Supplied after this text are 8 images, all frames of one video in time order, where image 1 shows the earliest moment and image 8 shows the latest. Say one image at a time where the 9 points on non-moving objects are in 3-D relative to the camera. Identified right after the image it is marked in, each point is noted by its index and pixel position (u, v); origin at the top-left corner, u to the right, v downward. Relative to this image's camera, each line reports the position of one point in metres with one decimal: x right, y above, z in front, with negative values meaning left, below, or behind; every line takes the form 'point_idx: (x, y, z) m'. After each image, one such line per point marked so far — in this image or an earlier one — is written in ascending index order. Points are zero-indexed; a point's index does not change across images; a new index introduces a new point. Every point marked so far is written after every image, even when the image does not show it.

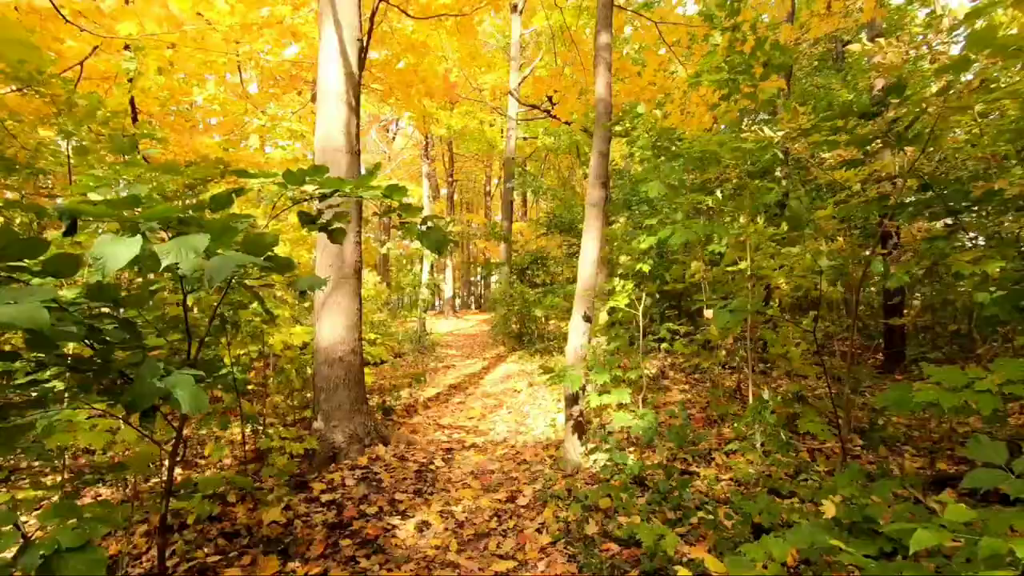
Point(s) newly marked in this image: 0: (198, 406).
0: (-1.0, -0.4, +1.6) m
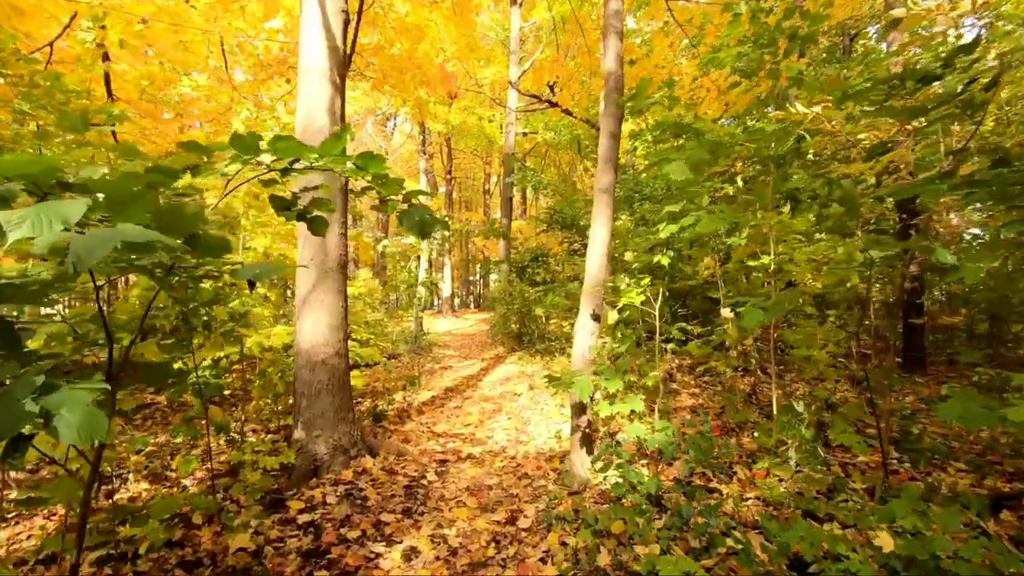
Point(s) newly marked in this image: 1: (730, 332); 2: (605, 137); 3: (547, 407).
0: (-1.0, -0.3, +1.2) m
1: (+2.0, -0.4, +4.8) m
2: (+0.6, +1.0, +3.6) m
3: (+0.4, -1.4, +6.1) m
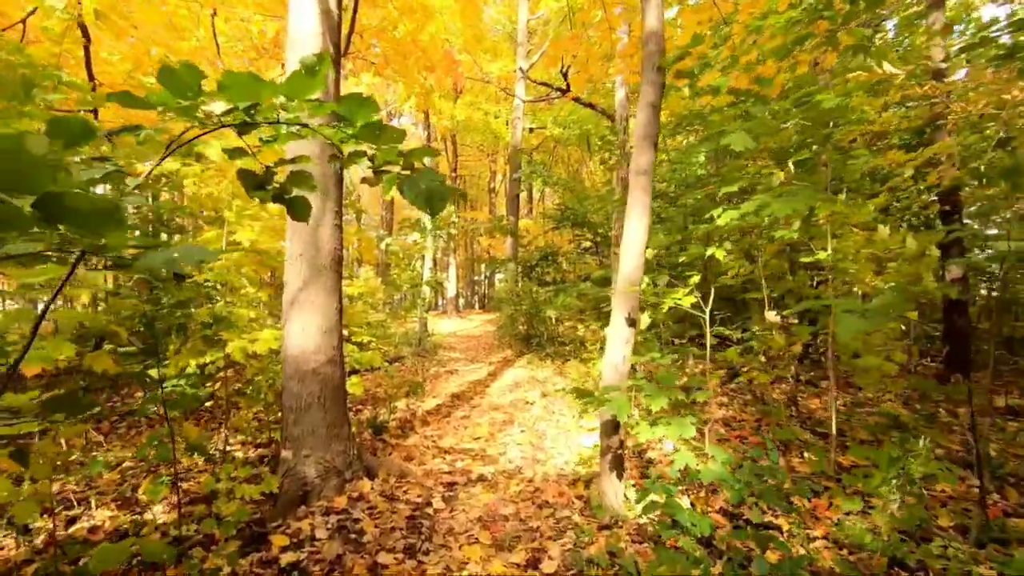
0: (-0.9, -0.3, +0.7) m
1: (+2.1, -0.4, +4.2) m
2: (+0.8, +1.0, +3.1) m
3: (+0.5, -1.4, +5.5) m
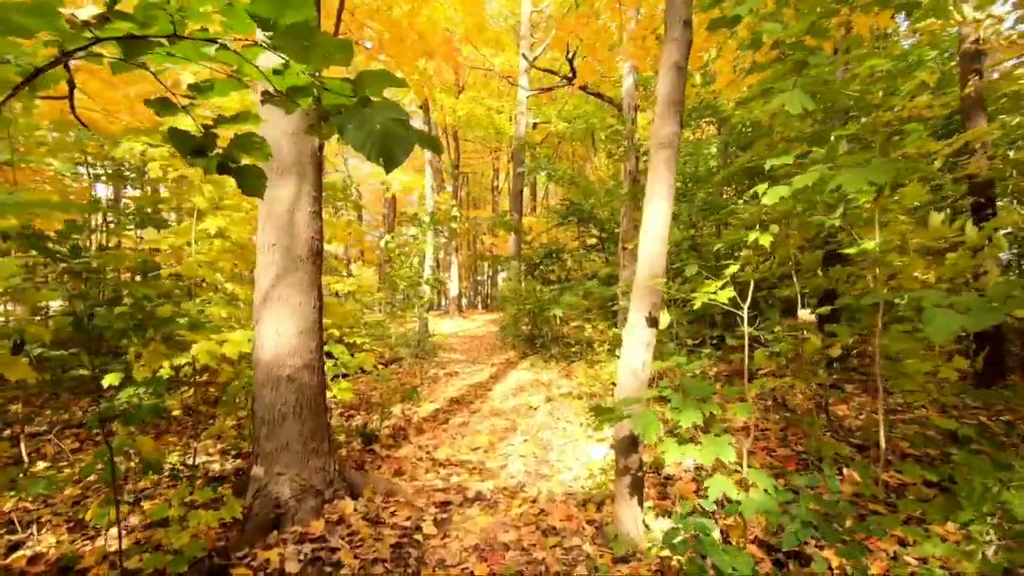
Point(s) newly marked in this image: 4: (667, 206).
0: (-0.9, -0.3, +0.2) m
1: (+2.1, -0.4, +3.8) m
2: (+0.8, +1.1, +2.6) m
3: (+0.6, -1.4, +5.1) m
4: (+0.8, +0.4, +2.7) m
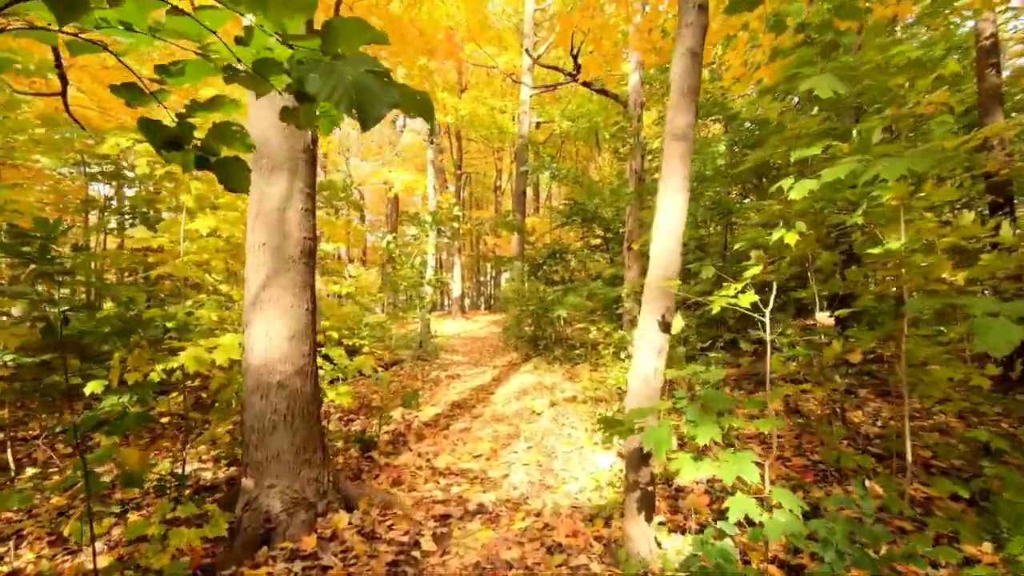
0: (-0.9, -0.3, +0.1) m
1: (+2.2, -0.4, +3.6) m
2: (+0.8, +1.1, +2.4) m
3: (+0.6, -1.4, +4.9) m
4: (+0.8, +0.4, +2.5) m
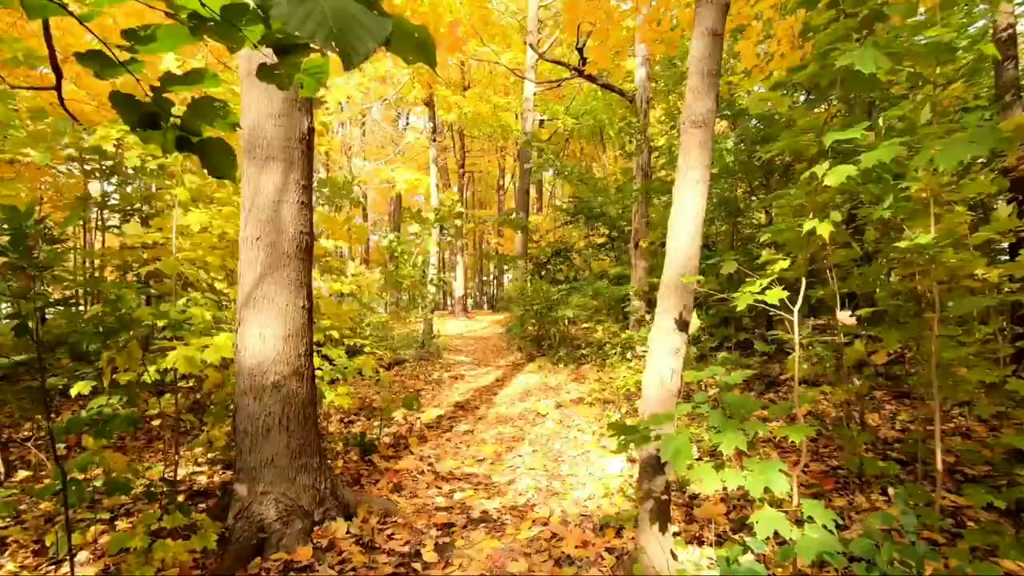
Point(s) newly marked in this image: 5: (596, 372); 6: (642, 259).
0: (-0.9, -0.3, -0.1) m
1: (+2.2, -0.4, +3.4) m
2: (+0.8, +1.1, +2.3) m
3: (+0.6, -1.3, +4.7) m
4: (+0.8, +0.4, +2.3) m
5: (+1.2, -1.1, +7.2) m
6: (+1.9, +0.4, +7.9) m
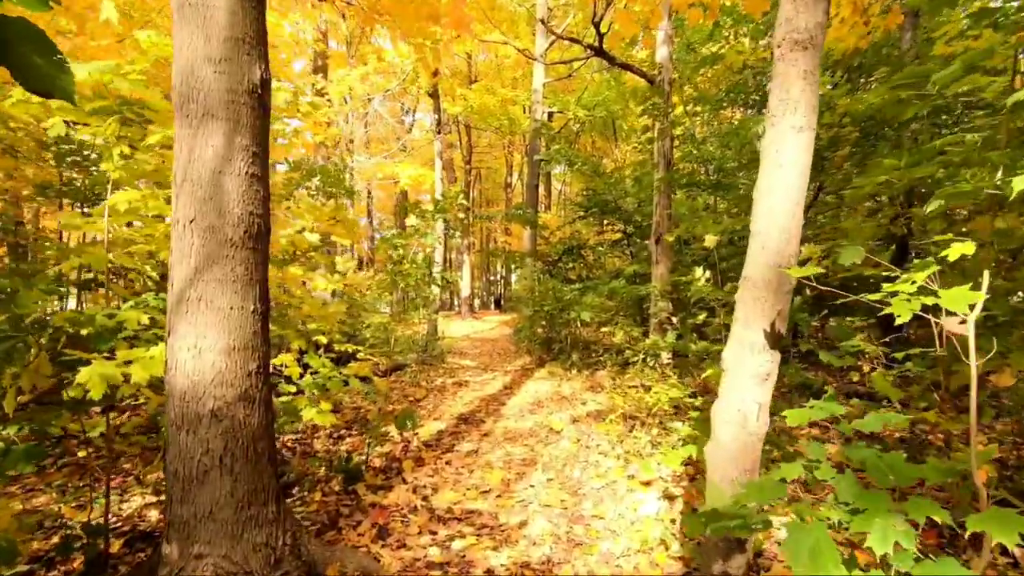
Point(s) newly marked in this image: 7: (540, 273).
0: (-0.8, -0.3, -0.8) m
1: (+2.3, -0.4, +2.7) m
2: (+0.9, +1.1, +1.6) m
3: (+0.7, -1.3, +4.0) m
4: (+0.9, +0.4, +1.6) m
5: (+1.3, -1.1, +6.5) m
6: (+2.0, +0.4, +7.1) m
7: (+0.6, +0.3, +9.8) m
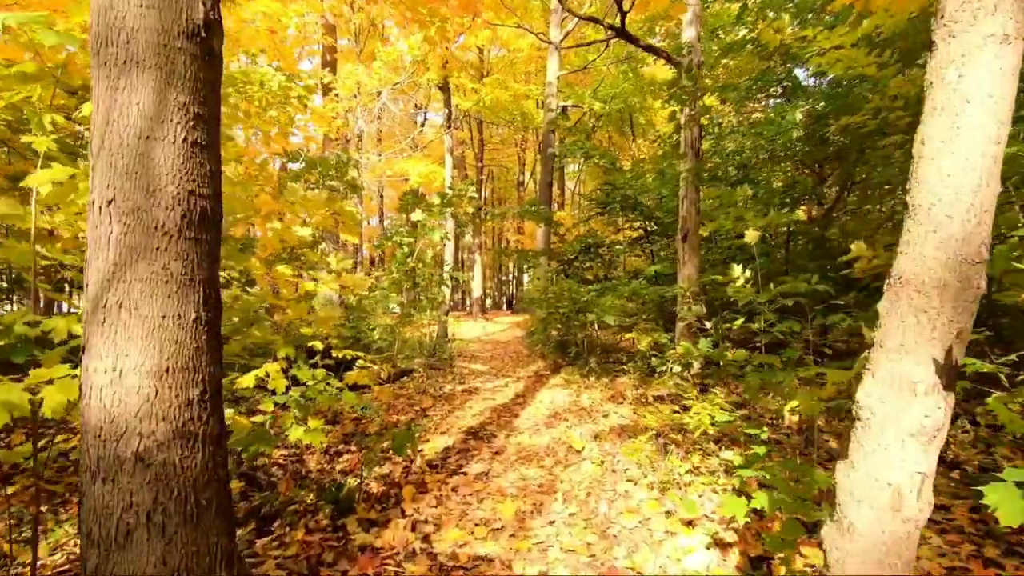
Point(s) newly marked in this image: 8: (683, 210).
0: (-0.8, -0.3, -1.3) m
1: (+2.3, -0.4, +2.1) m
2: (+0.9, +1.1, +1.0) m
3: (+0.8, -1.4, +3.4) m
4: (+0.9, +0.4, +1.0) m
5: (+1.4, -1.2, +5.9) m
6: (+2.2, +0.4, +6.5) m
7: (+0.8, +0.3, +9.2) m
8: (+2.2, +1.0, +6.7) m
